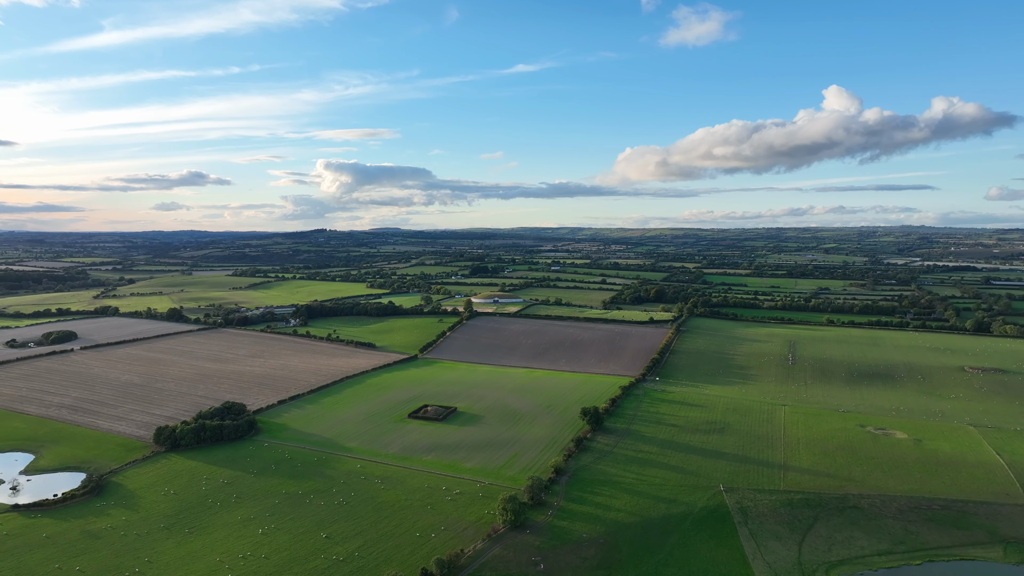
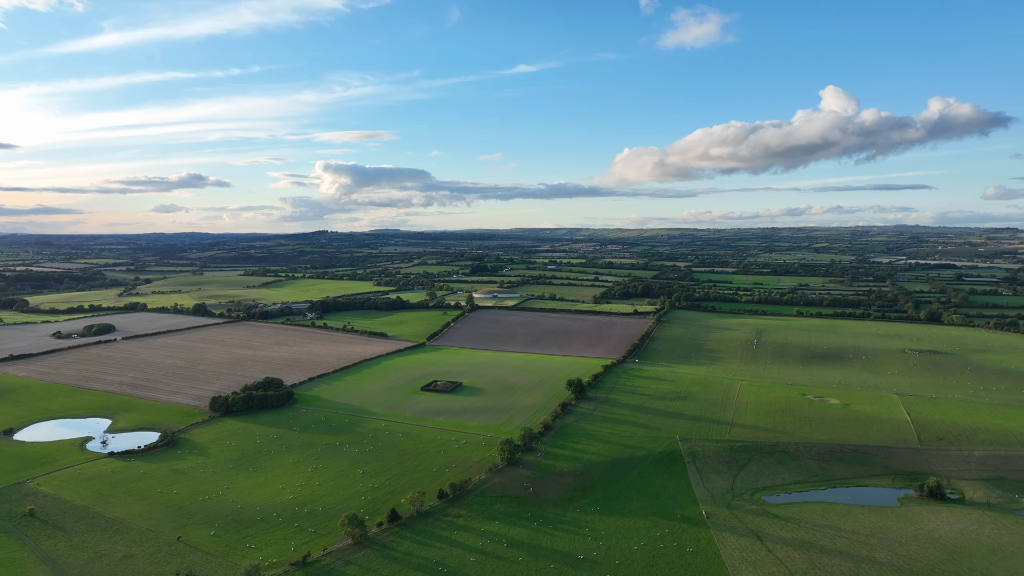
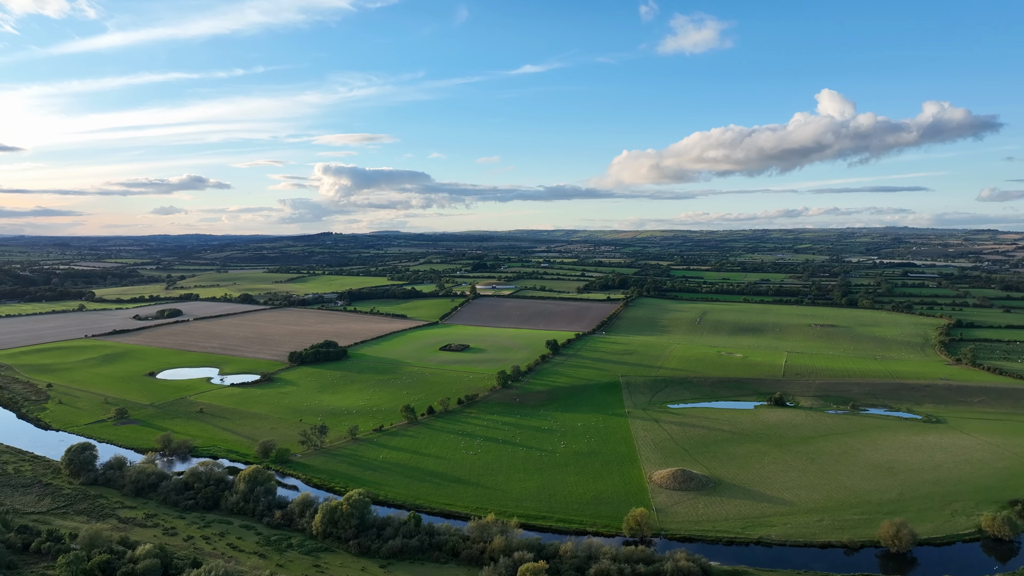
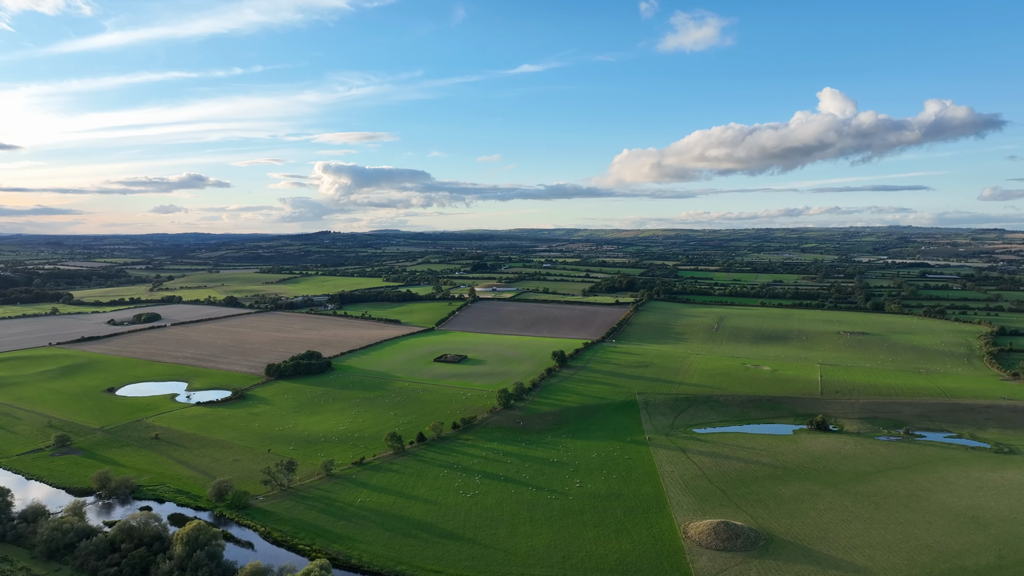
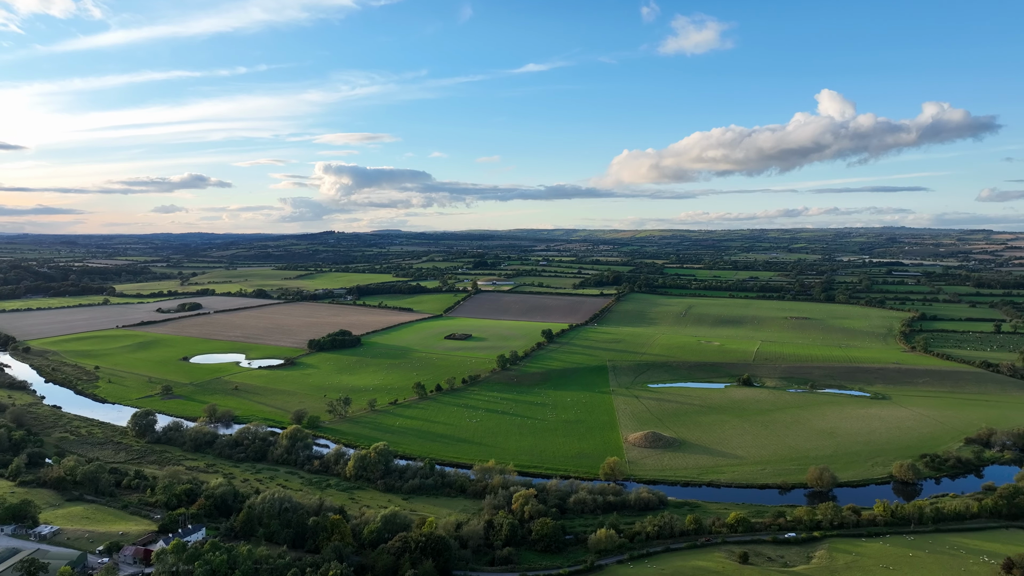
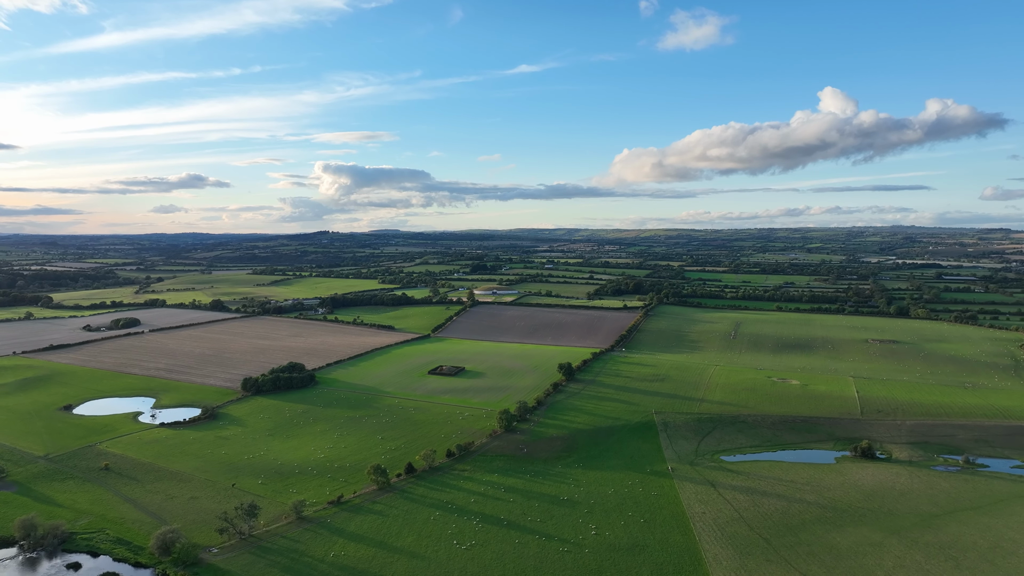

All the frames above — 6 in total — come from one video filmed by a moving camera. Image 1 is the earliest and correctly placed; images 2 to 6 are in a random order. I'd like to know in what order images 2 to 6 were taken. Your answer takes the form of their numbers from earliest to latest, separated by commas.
2, 6, 4, 3, 5
